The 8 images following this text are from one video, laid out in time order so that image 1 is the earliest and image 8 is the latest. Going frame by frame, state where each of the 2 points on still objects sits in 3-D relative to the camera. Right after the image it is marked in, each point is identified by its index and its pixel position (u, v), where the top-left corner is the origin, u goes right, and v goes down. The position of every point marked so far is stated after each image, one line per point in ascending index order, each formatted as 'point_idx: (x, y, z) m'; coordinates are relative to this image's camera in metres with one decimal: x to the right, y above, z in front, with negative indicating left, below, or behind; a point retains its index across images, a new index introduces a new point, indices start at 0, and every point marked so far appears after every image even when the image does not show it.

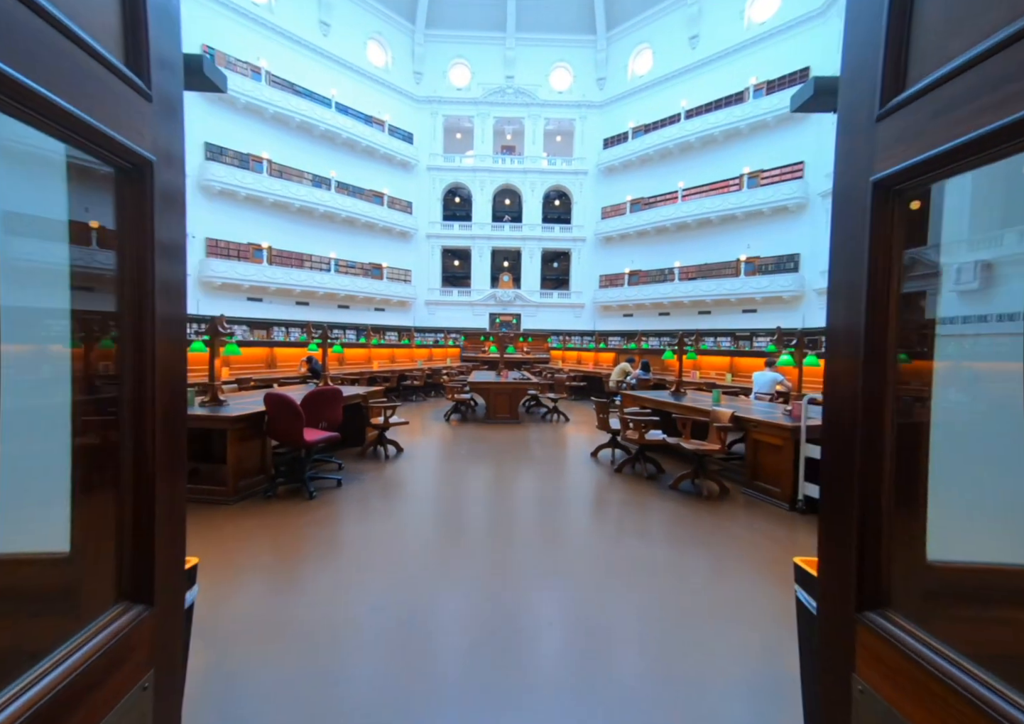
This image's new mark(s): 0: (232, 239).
0: (-9.8, +4.2, +15.3) m
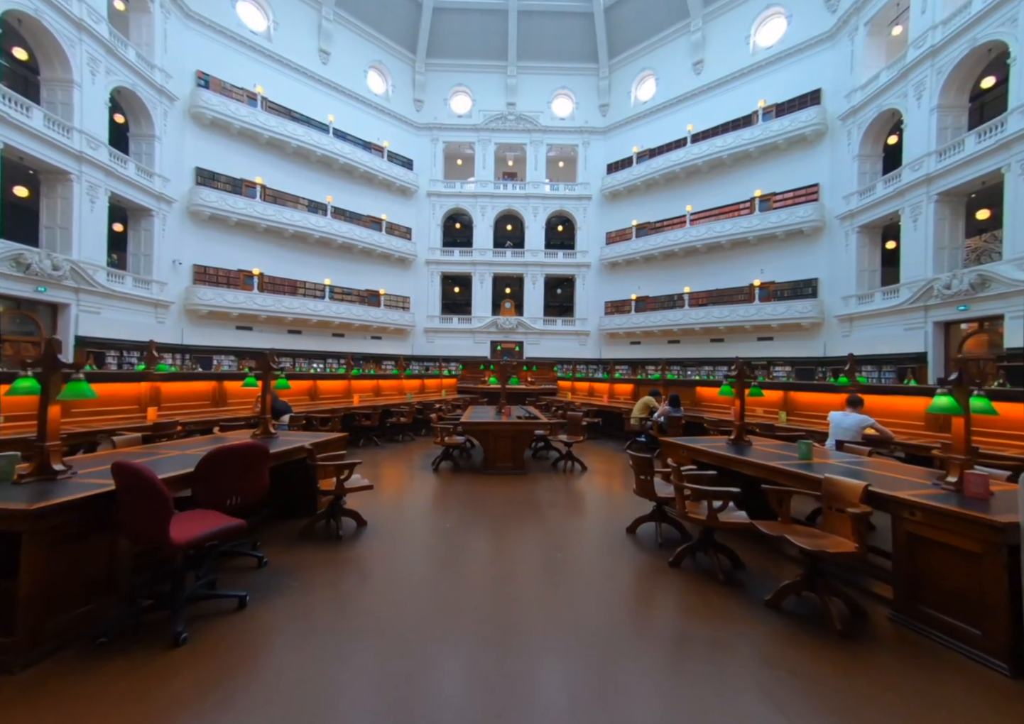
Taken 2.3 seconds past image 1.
0: (-9.7, +3.1, +14.8) m
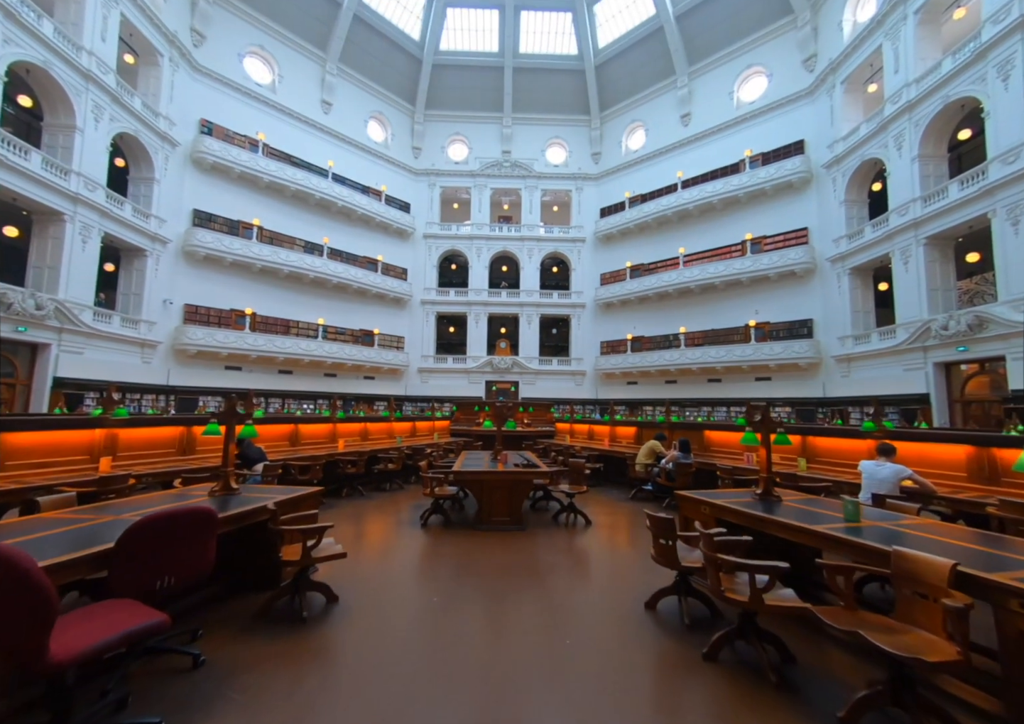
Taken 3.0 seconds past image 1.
0: (-9.9, +1.8, +14.6) m
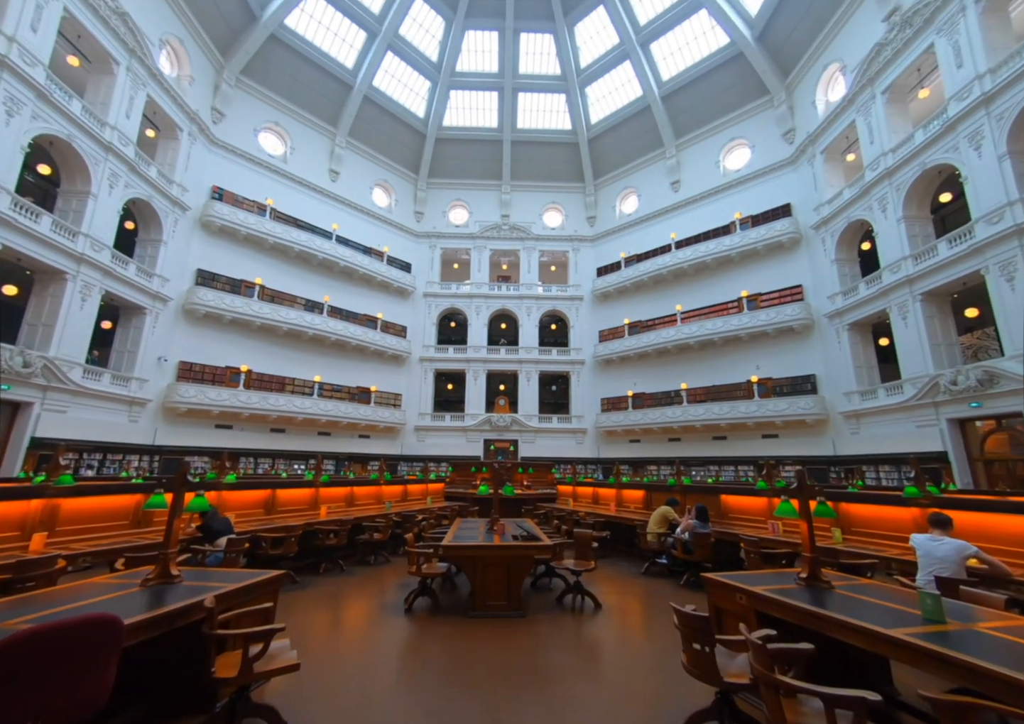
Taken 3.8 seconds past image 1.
0: (-9.9, -0.1, +14.4) m
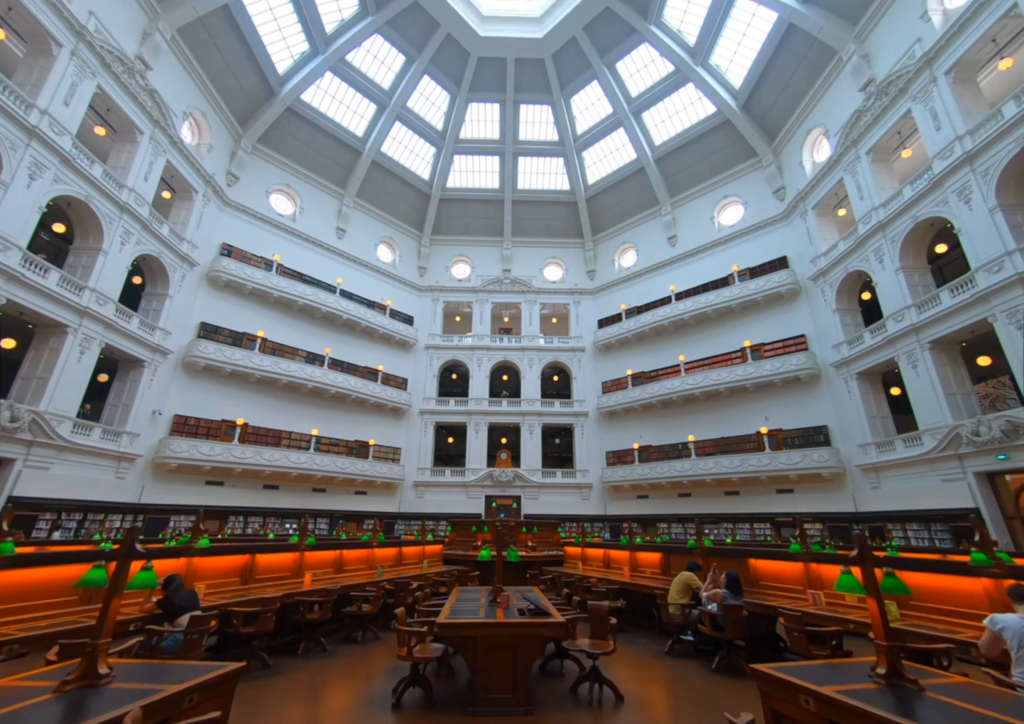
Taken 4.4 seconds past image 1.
0: (-9.8, -1.8, +14.1) m
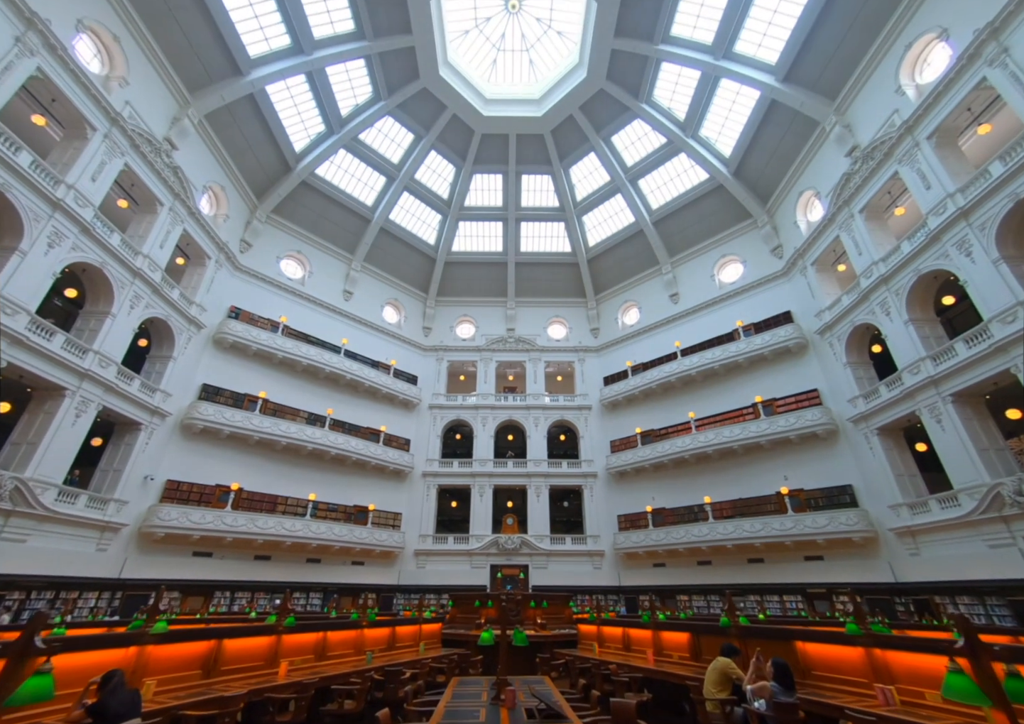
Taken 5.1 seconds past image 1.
0: (-9.7, -3.7, +13.6) m
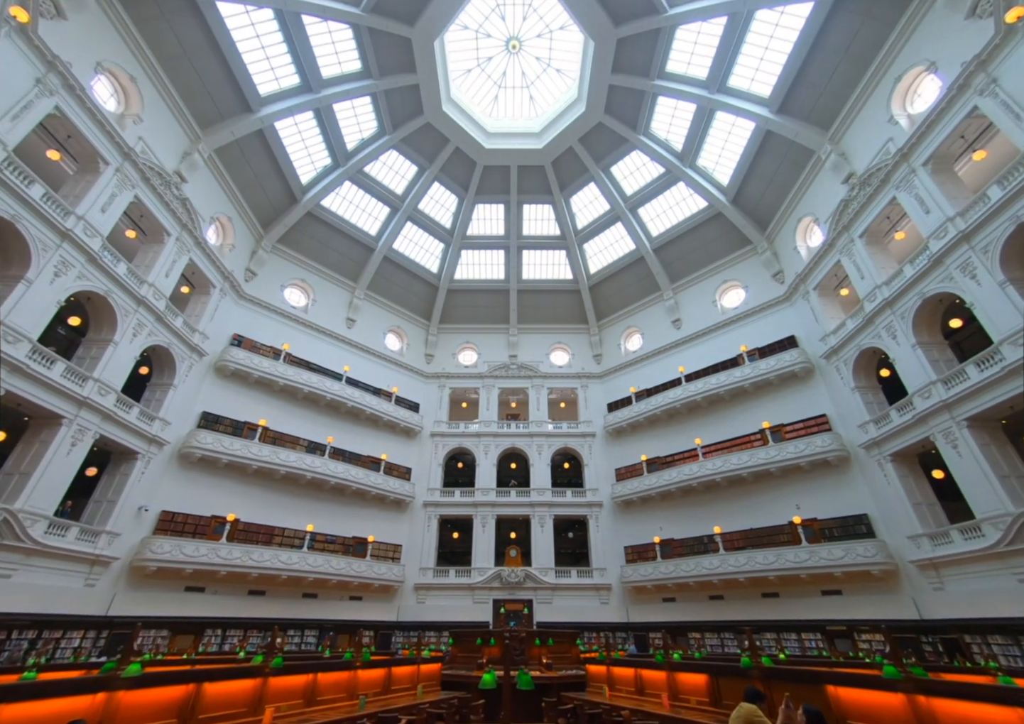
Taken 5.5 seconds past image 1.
0: (-9.6, -4.5, +13.3) m
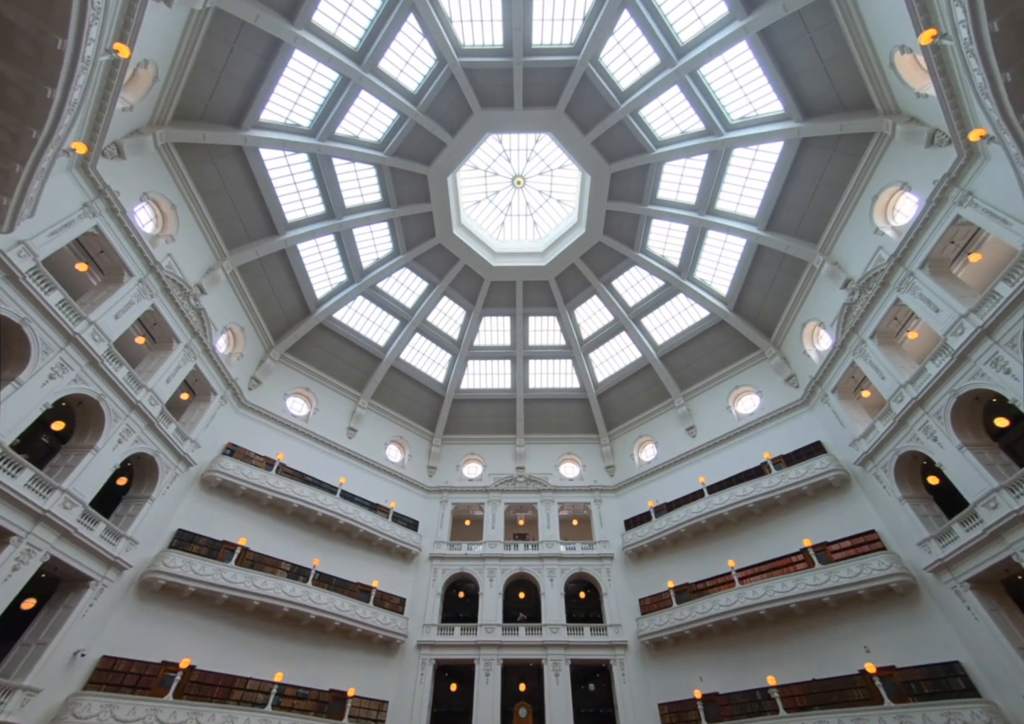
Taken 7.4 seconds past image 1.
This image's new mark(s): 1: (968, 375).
0: (-9.3, -7.3, +11.1) m
1: (+11.0, -0.3, +10.7) m
